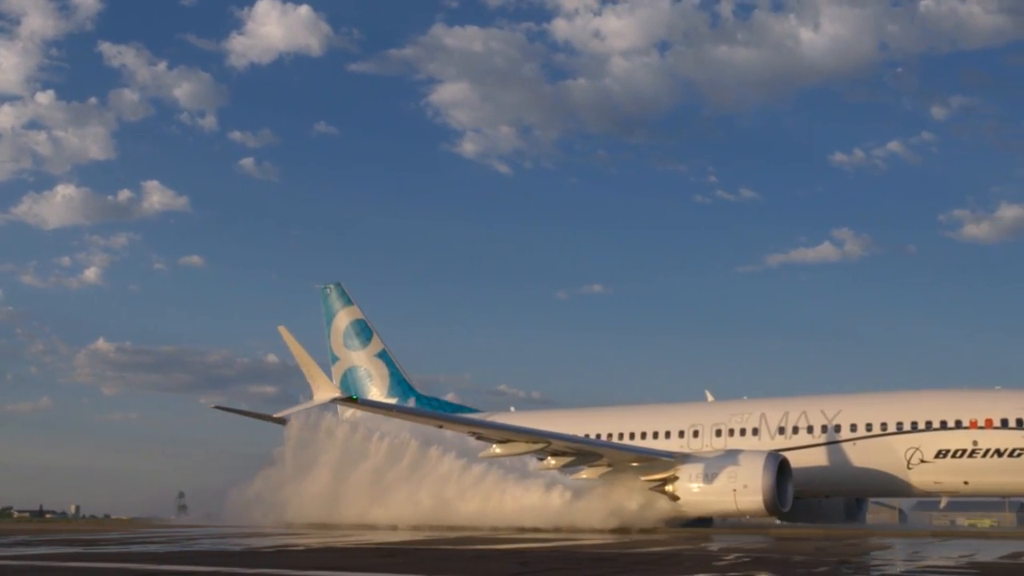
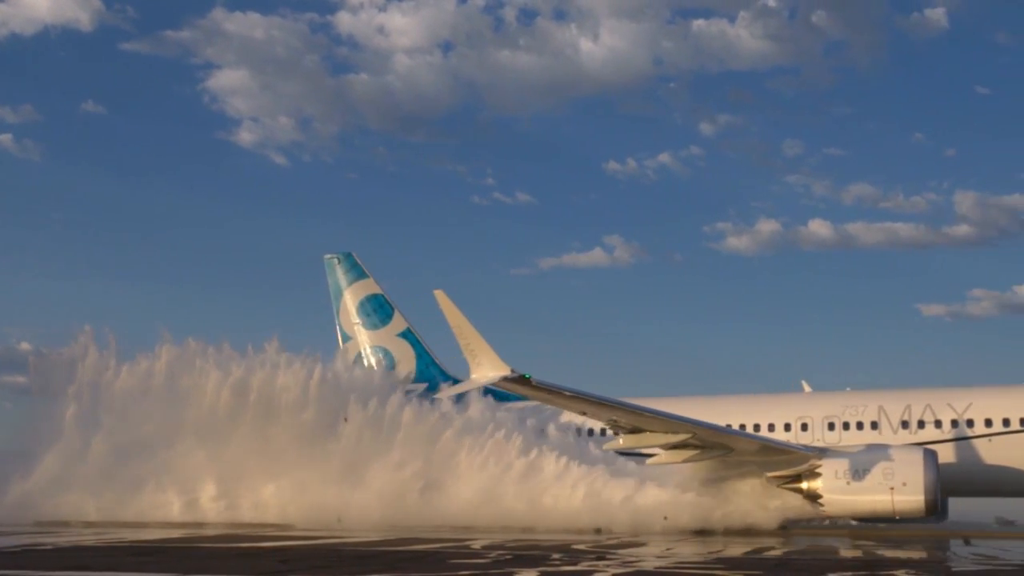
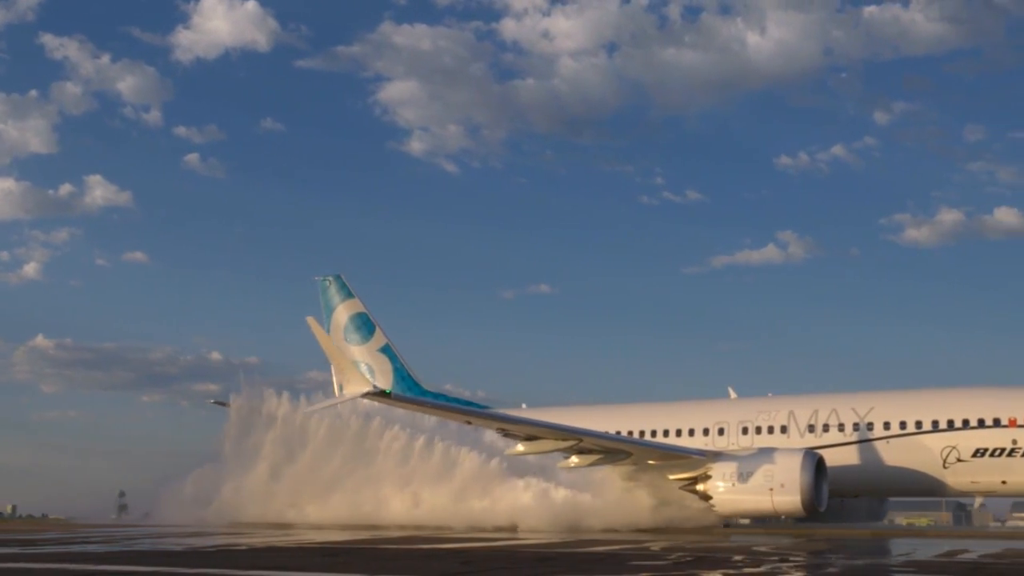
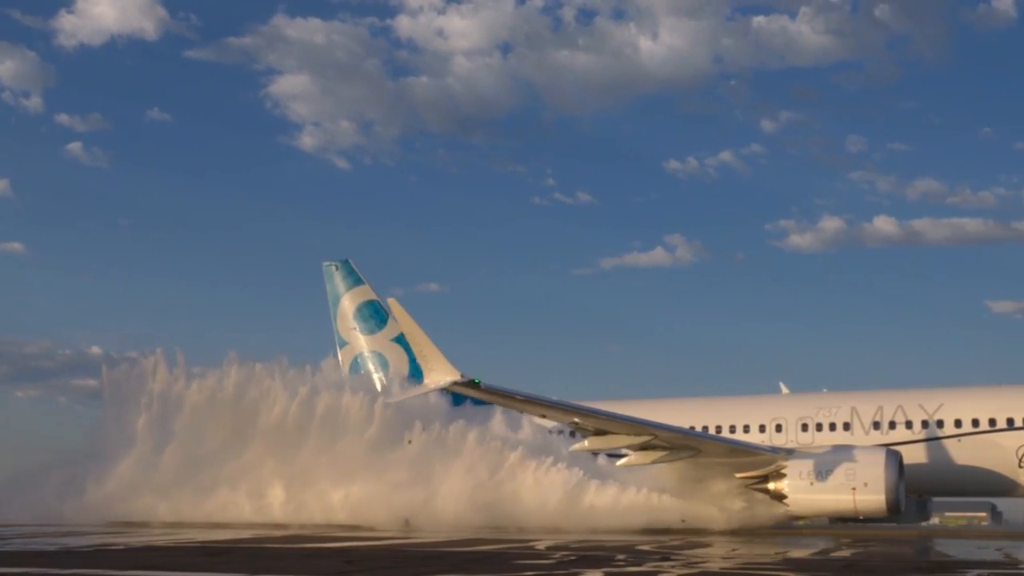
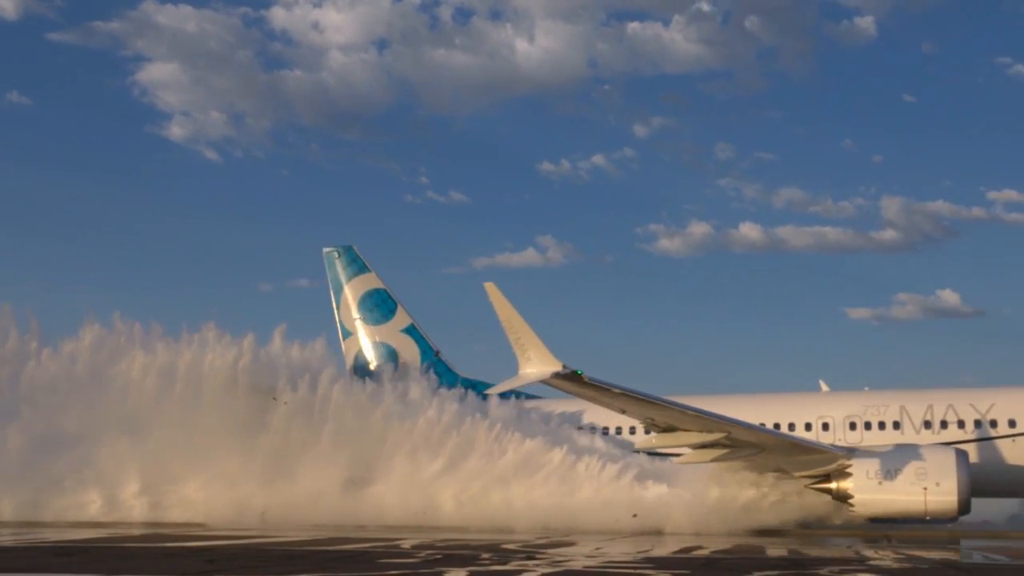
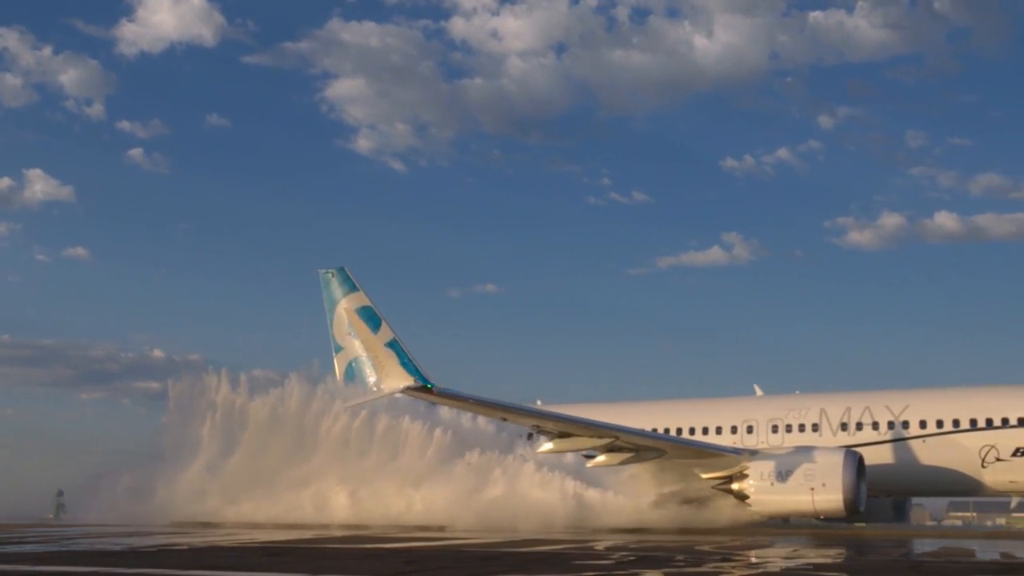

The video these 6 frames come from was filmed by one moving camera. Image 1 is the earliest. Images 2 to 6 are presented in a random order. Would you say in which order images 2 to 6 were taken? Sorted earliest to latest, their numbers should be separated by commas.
3, 6, 4, 2, 5
